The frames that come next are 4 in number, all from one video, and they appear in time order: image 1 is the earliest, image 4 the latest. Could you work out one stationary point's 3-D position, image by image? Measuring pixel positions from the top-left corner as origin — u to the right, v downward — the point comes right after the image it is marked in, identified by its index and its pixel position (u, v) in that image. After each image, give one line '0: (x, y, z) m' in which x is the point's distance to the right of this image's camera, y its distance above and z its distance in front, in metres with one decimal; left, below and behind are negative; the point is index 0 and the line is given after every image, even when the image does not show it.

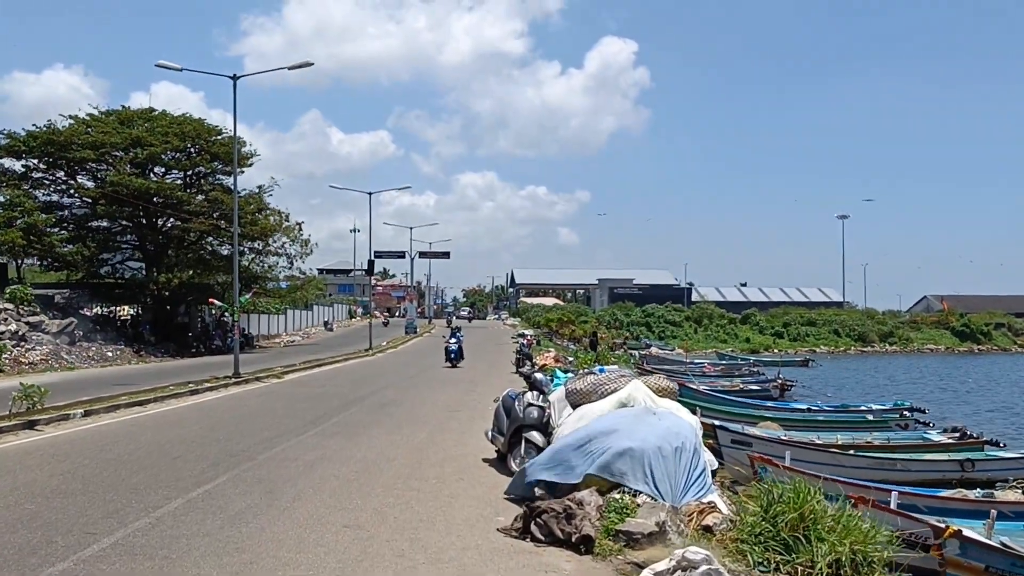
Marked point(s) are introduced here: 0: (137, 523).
0: (-3.1, -2.0, +7.8) m
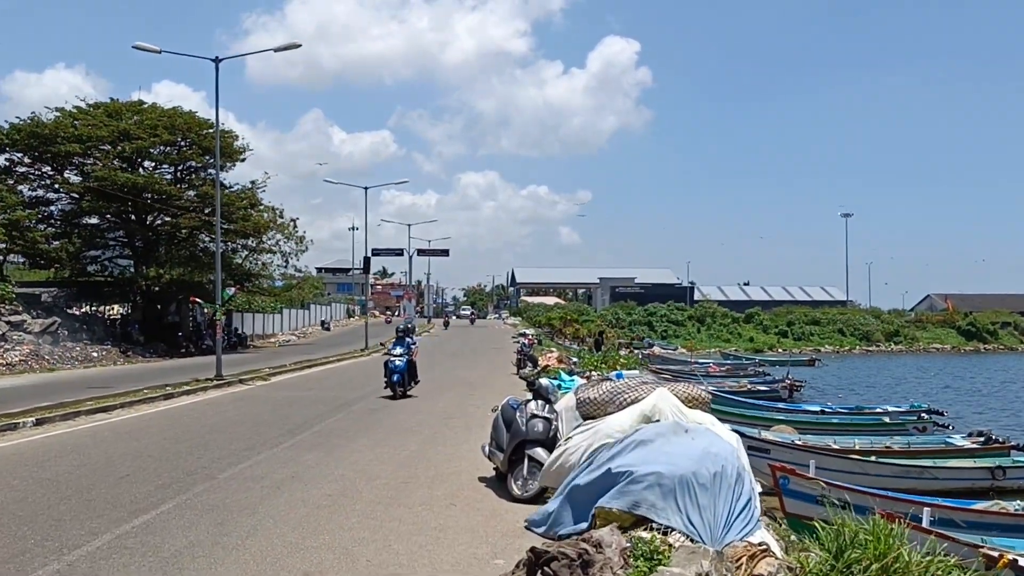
0: (-3.1, -1.9, +6.2) m
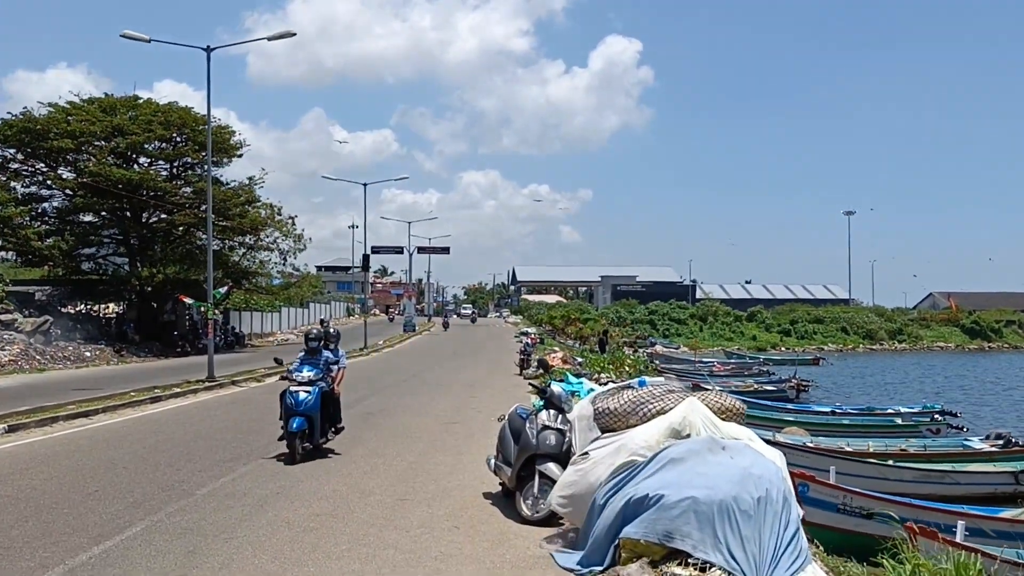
0: (-3.1, -1.9, +5.3) m
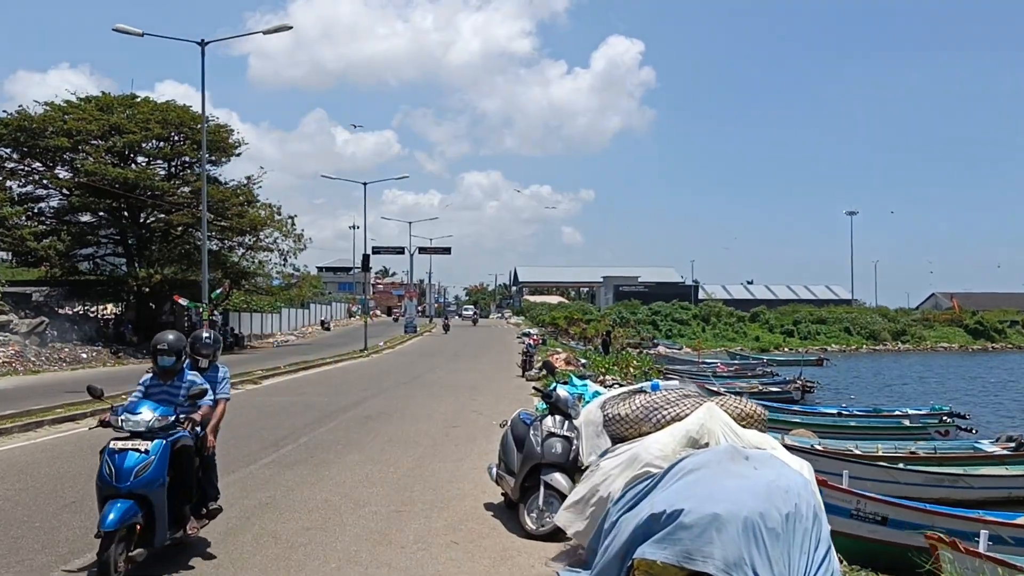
0: (-3.0, -1.8, +4.7) m
